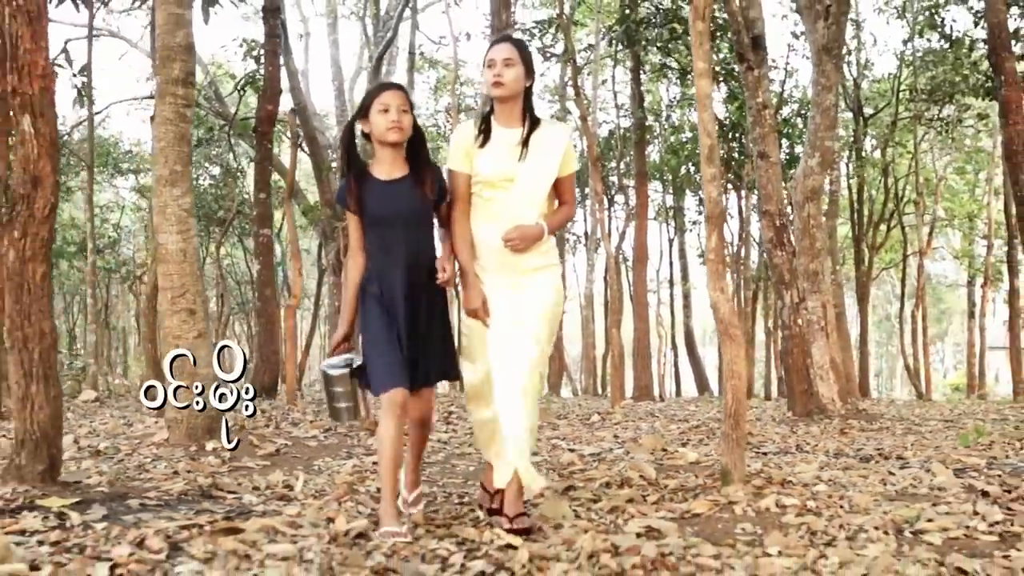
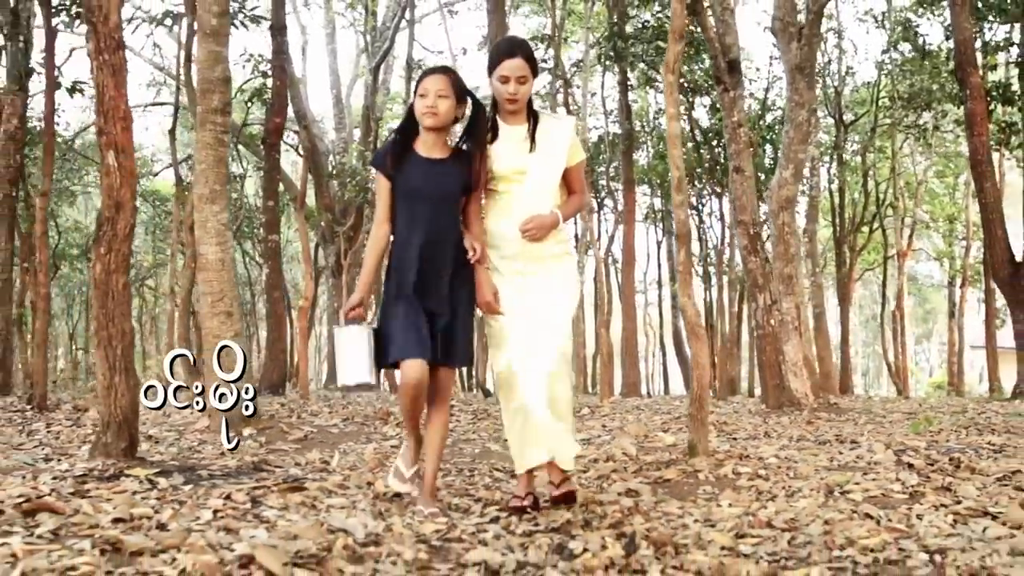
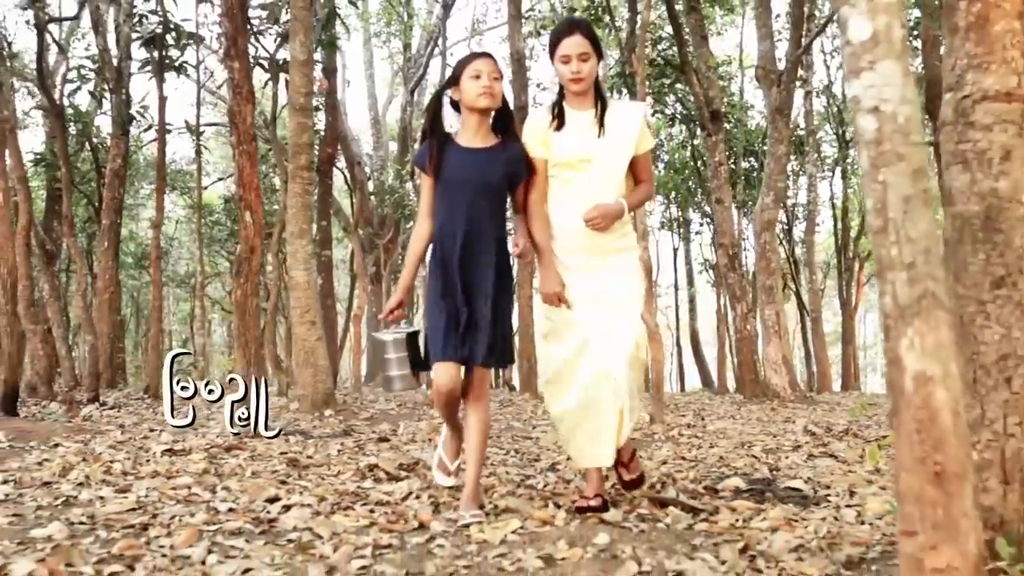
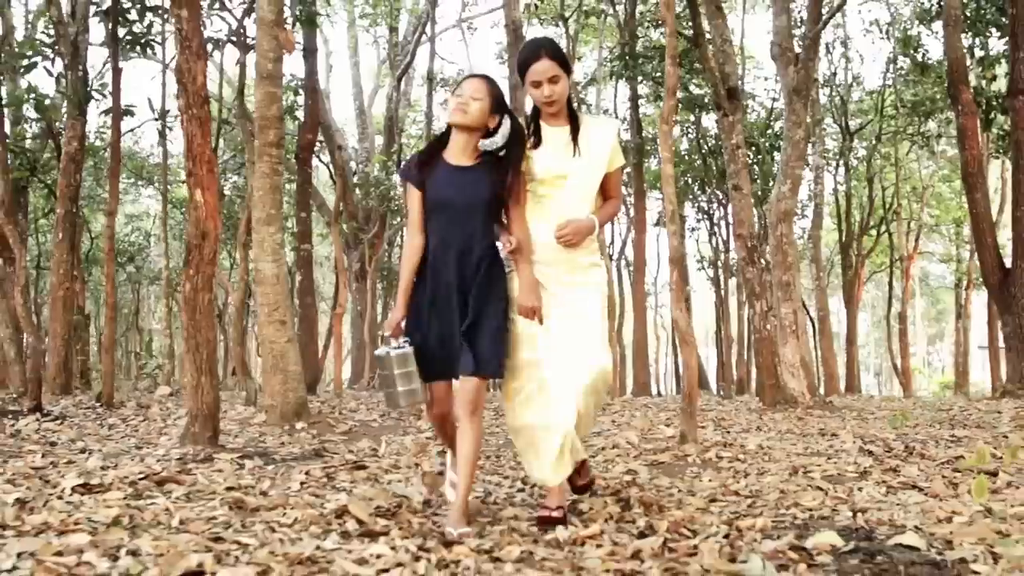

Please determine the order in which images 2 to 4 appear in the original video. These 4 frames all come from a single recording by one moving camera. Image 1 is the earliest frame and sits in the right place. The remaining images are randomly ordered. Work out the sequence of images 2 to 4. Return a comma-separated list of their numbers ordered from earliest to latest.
2, 4, 3
